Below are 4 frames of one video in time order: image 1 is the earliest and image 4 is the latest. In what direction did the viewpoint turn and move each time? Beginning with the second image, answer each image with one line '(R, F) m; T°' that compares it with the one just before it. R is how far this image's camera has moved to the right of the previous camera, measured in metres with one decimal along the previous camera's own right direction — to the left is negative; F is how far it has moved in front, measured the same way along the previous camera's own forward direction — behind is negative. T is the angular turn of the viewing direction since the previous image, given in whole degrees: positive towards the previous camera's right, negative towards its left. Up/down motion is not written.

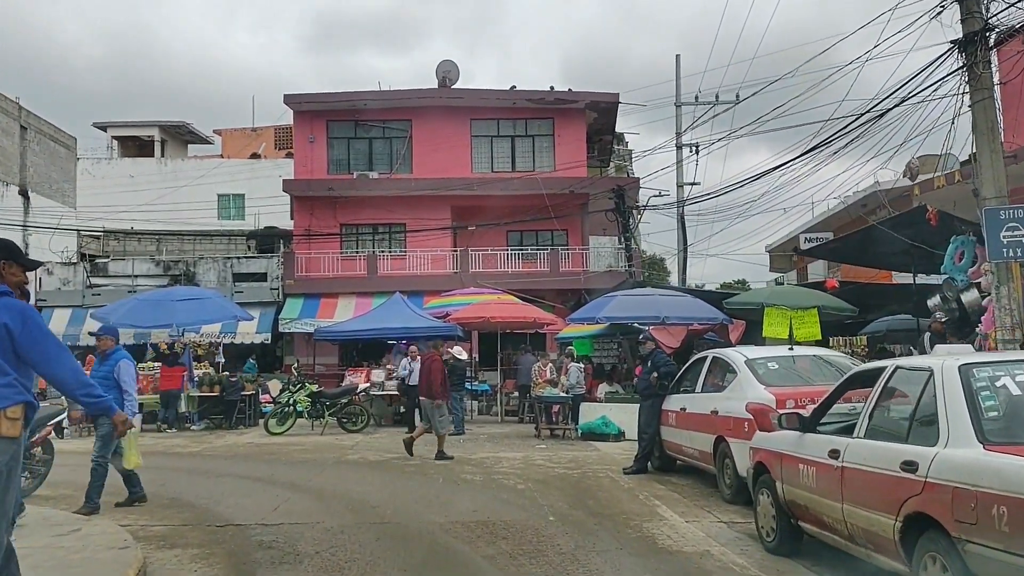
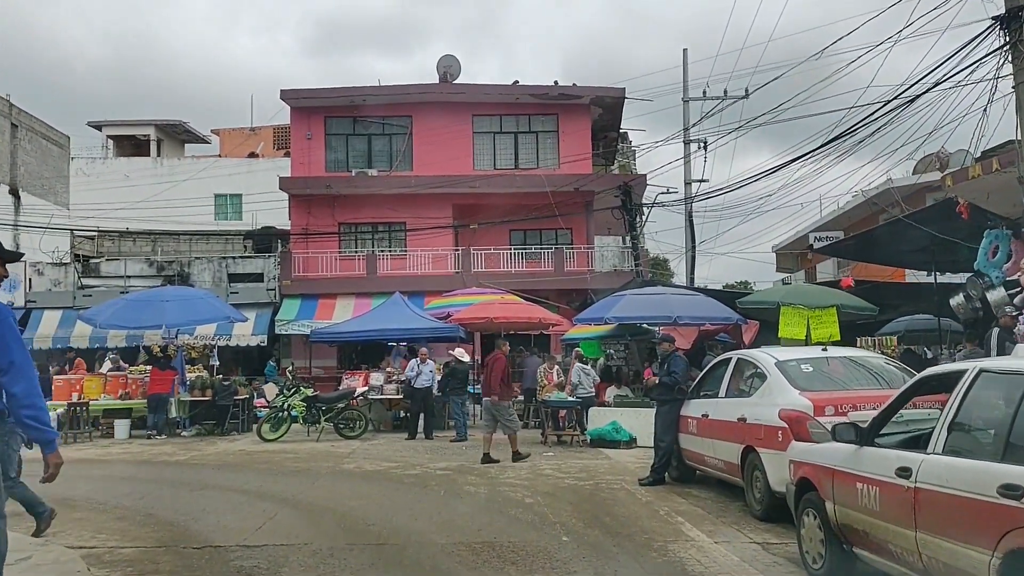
(-0.1, +0.8) m; 0°
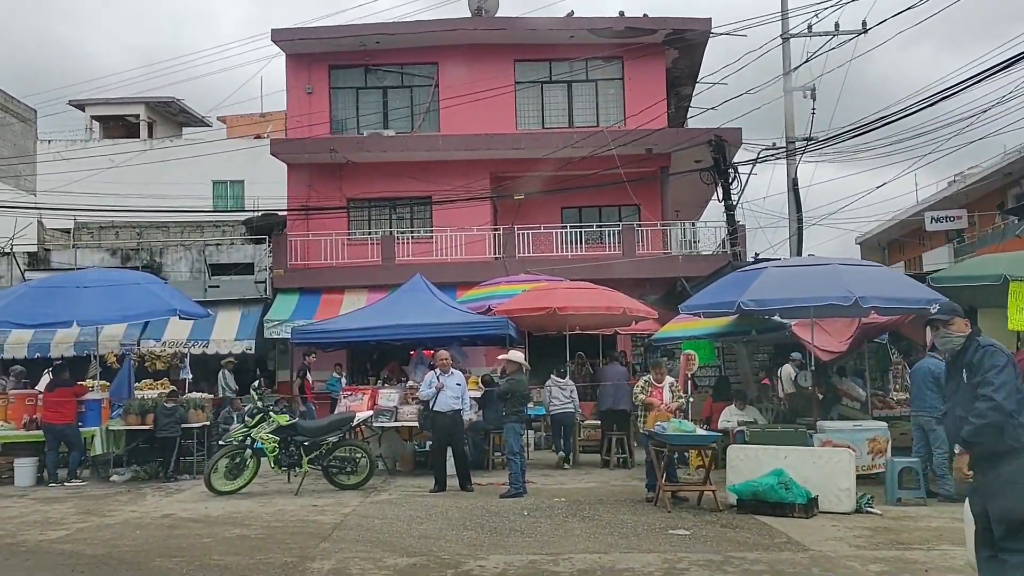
(-0.6, +6.0) m; -2°
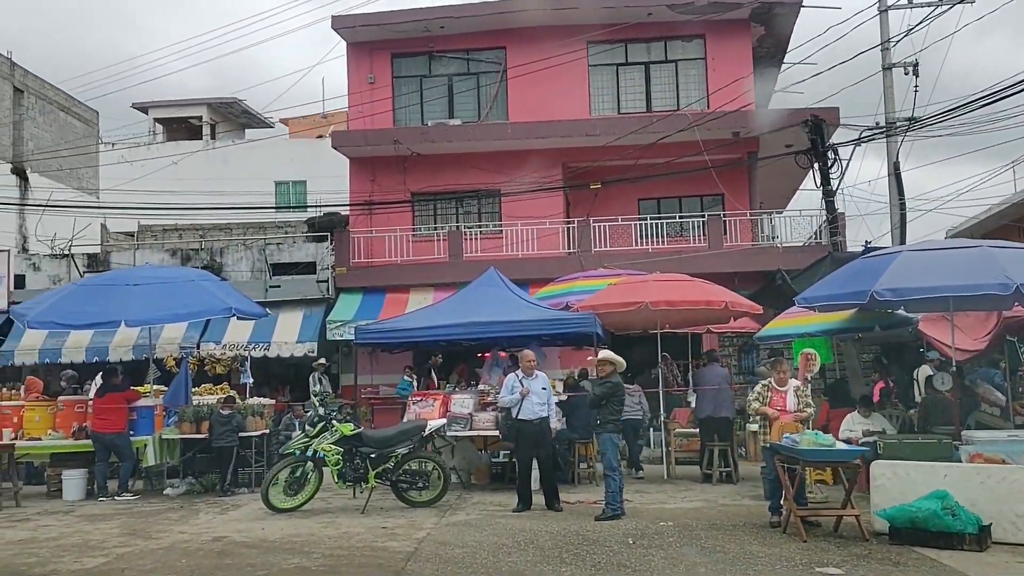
(-0.3, +1.4) m; -4°
